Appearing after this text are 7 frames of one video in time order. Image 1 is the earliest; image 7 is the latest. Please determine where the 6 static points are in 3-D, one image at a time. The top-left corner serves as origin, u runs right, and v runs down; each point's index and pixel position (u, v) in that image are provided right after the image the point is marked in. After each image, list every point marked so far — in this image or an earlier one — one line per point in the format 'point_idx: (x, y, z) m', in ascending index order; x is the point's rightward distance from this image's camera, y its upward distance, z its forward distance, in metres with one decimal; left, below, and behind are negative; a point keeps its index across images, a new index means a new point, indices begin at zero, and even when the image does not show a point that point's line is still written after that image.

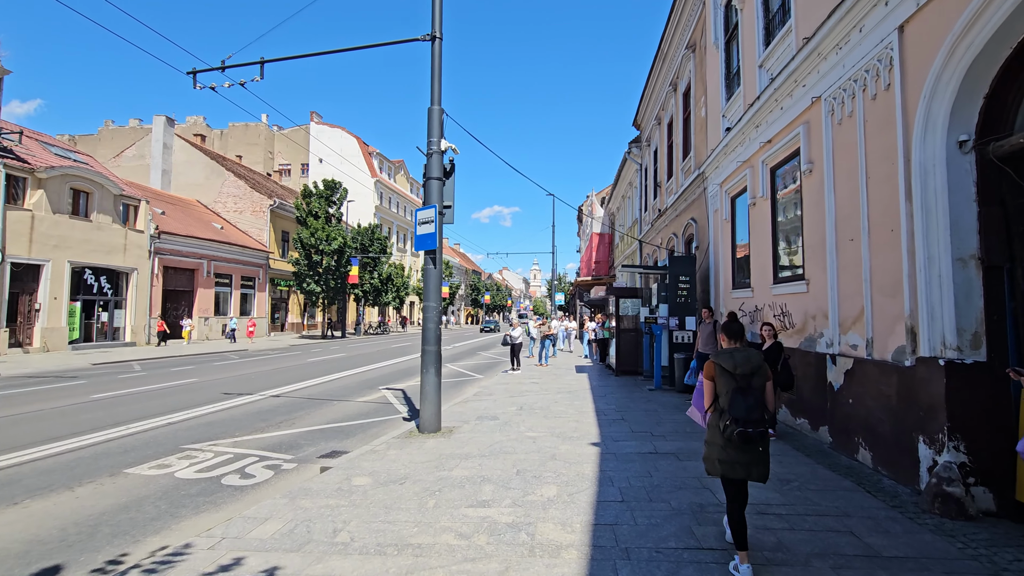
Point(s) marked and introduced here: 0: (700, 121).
0: (+4.7, +4.2, +12.8) m
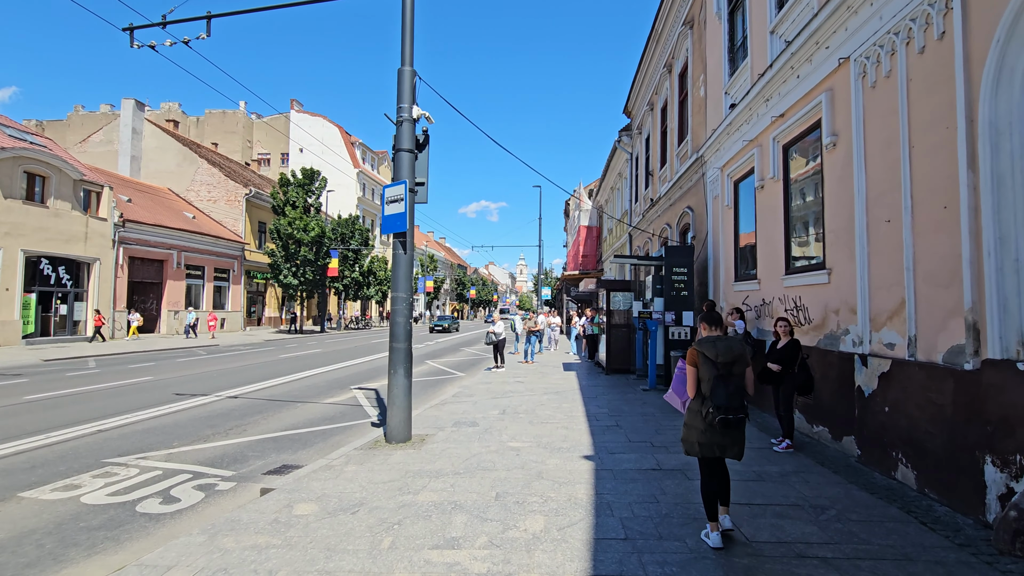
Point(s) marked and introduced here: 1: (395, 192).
0: (+4.3, +4.4, +12.0) m
1: (-1.5, +1.2, +6.5) m
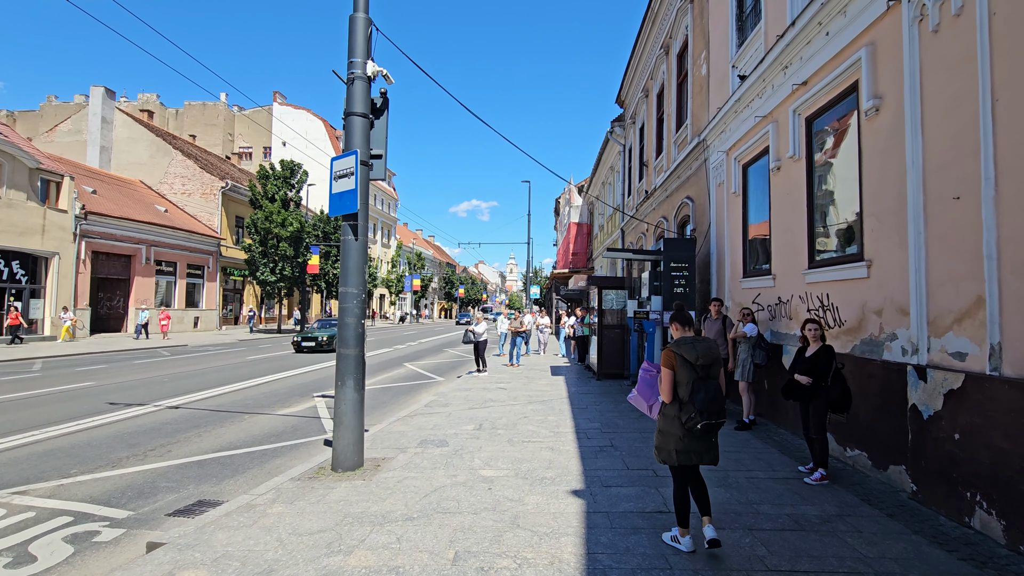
0: (+4.0, +4.4, +10.9) m
1: (-1.7, +1.3, +5.4) m
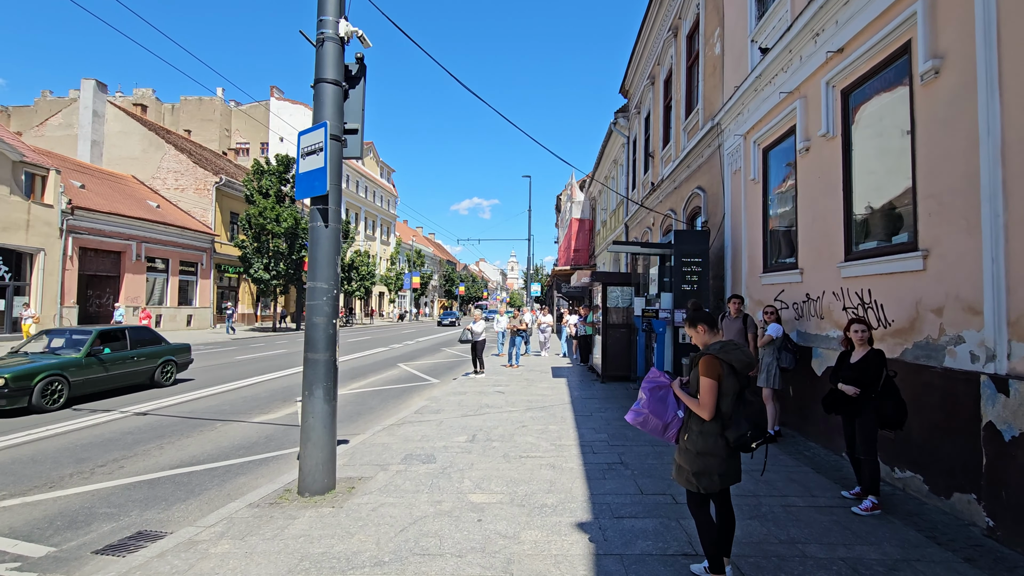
0: (+3.9, +4.5, +10.2) m
1: (-1.8, +1.3, +4.6) m
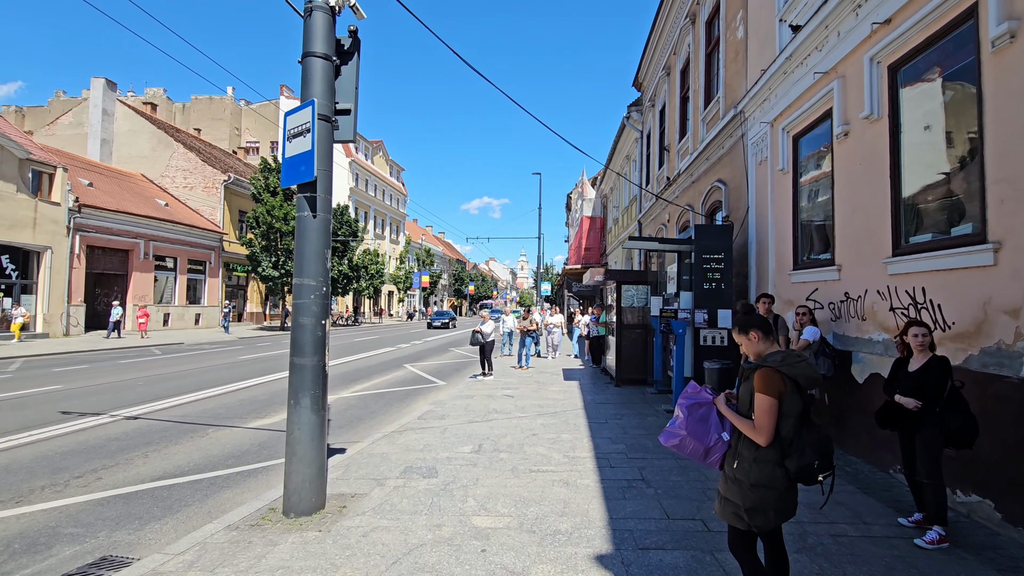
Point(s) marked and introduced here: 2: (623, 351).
0: (+4.1, +4.5, +9.6) m
1: (-1.7, +1.4, +4.2) m
2: (+2.2, -1.3, +10.3) m
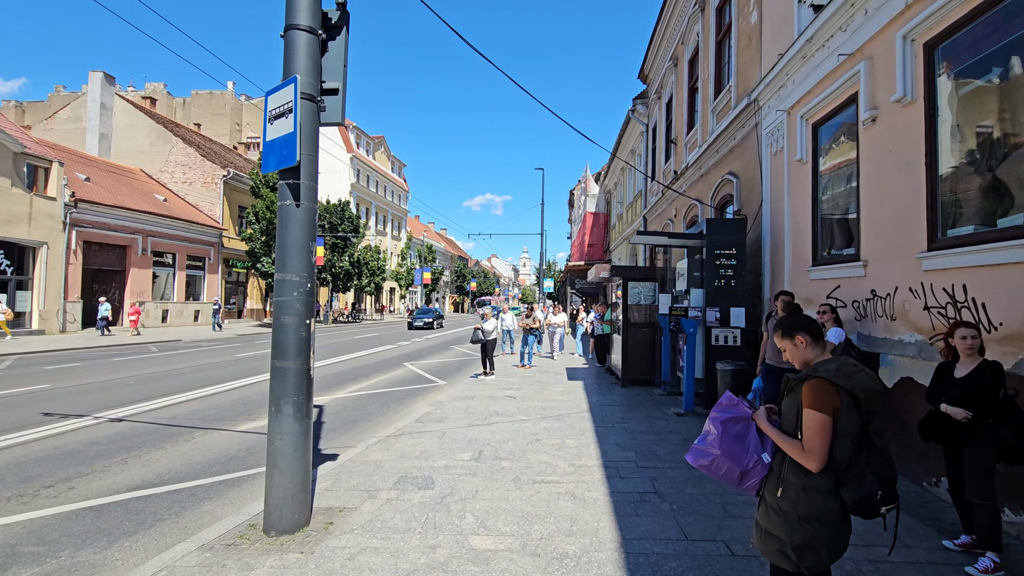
0: (+4.2, +4.6, +9.2) m
1: (-1.7, +1.4, +3.8) m
2: (+2.3, -1.2, +9.9) m
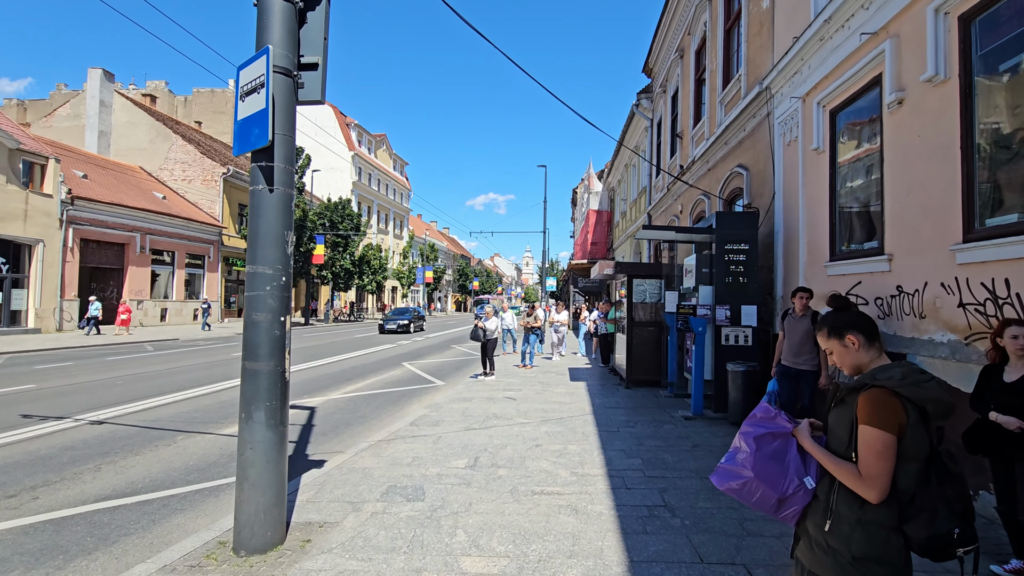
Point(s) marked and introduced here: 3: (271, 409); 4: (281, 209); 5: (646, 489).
0: (+4.2, +4.6, +8.8) m
1: (-1.7, +1.4, +3.4) m
2: (+2.3, -1.1, +9.5) m
3: (-1.6, -0.8, +3.4) m
4: (-1.6, +0.5, +3.5) m
5: (+1.1, -1.7, +4.4) m
